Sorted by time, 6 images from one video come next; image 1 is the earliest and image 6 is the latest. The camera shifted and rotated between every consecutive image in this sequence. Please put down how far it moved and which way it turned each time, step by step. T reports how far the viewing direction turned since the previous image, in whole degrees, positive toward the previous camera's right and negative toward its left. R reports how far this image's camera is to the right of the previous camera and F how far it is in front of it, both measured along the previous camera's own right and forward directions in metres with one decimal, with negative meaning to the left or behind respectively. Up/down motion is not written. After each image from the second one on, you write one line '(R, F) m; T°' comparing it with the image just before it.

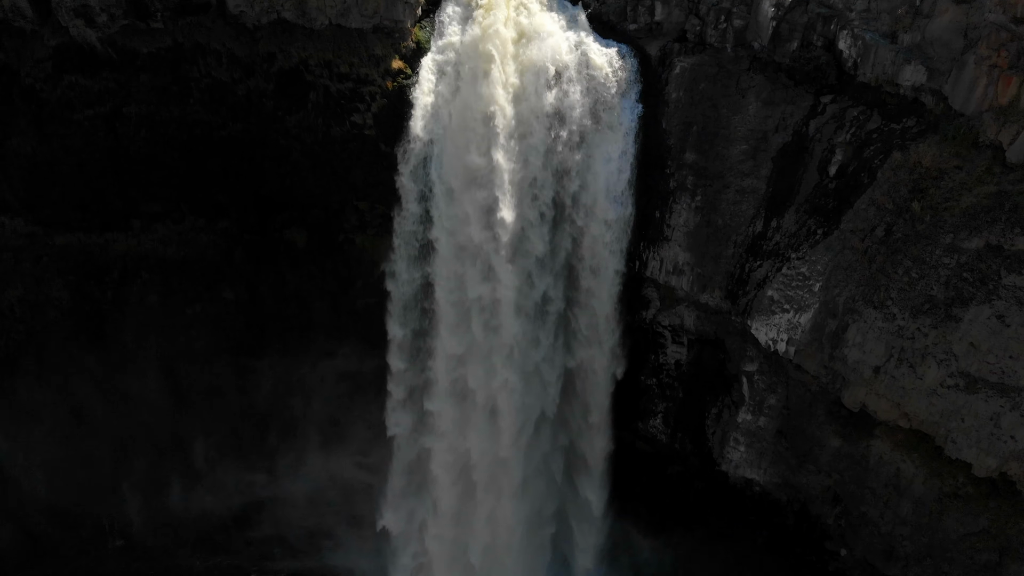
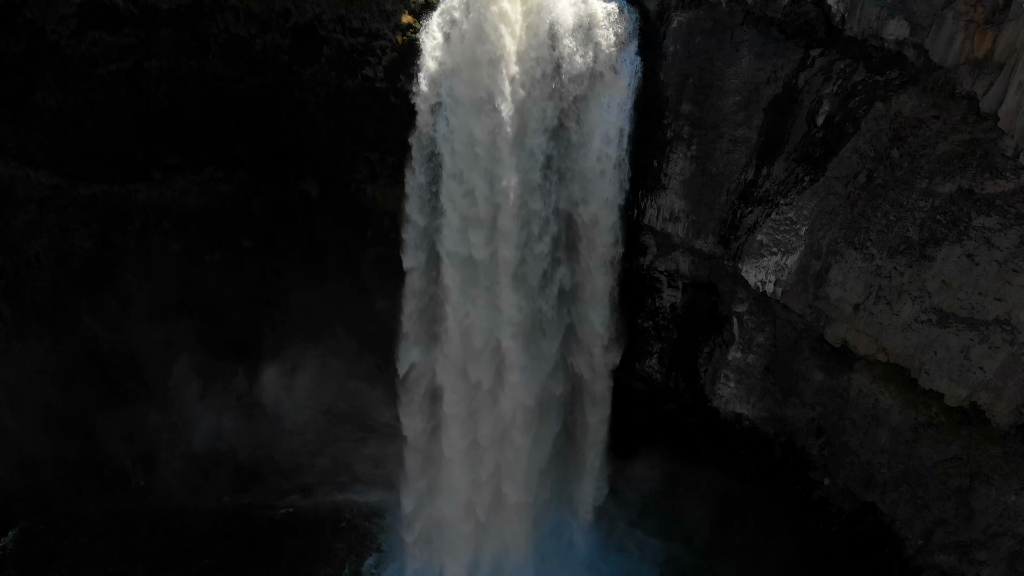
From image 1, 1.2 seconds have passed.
(-0.2, -0.9) m; 0°
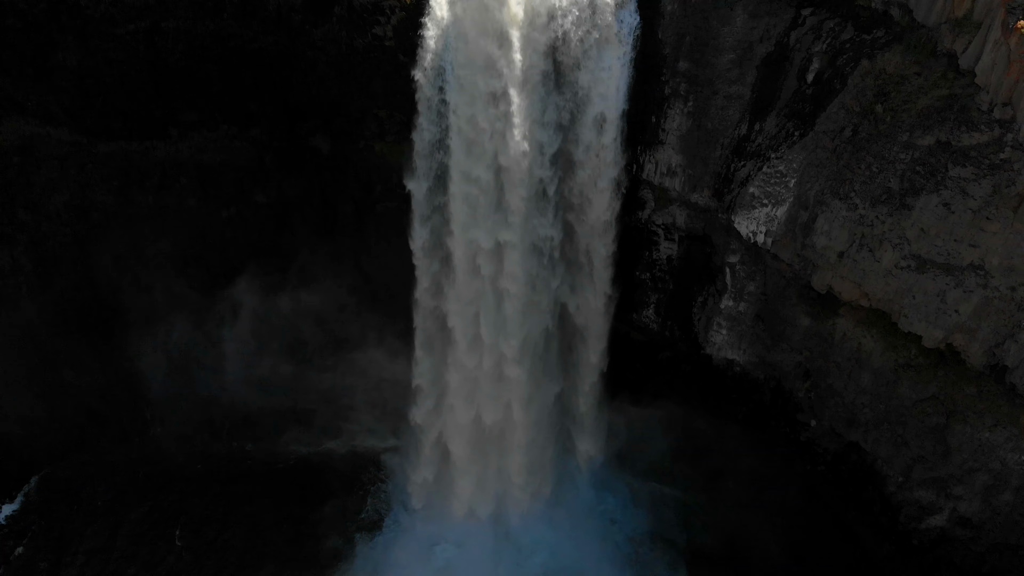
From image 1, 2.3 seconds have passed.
(-0.1, -0.8) m; 0°
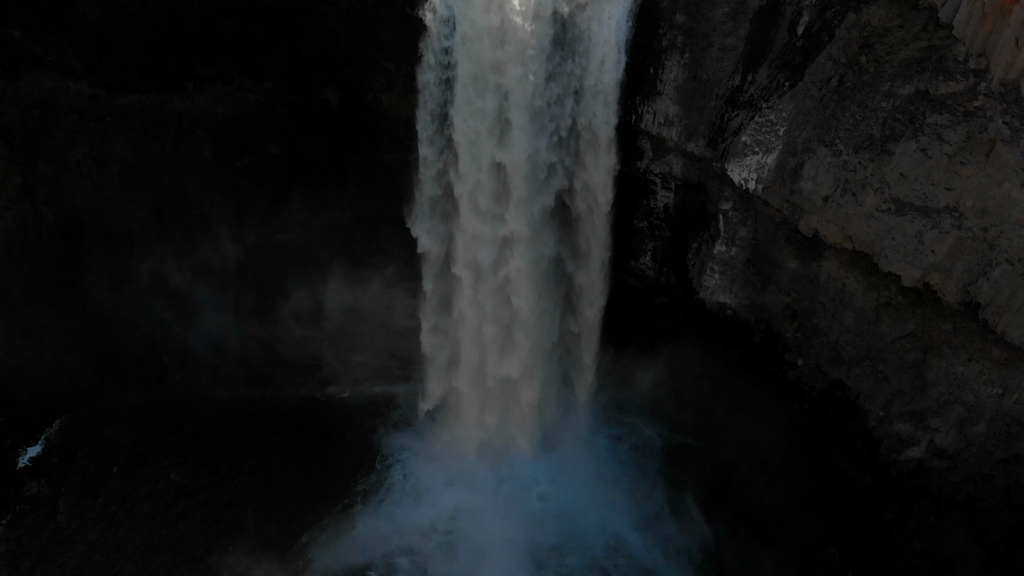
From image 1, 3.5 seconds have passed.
(-0.2, -0.9) m; 0°
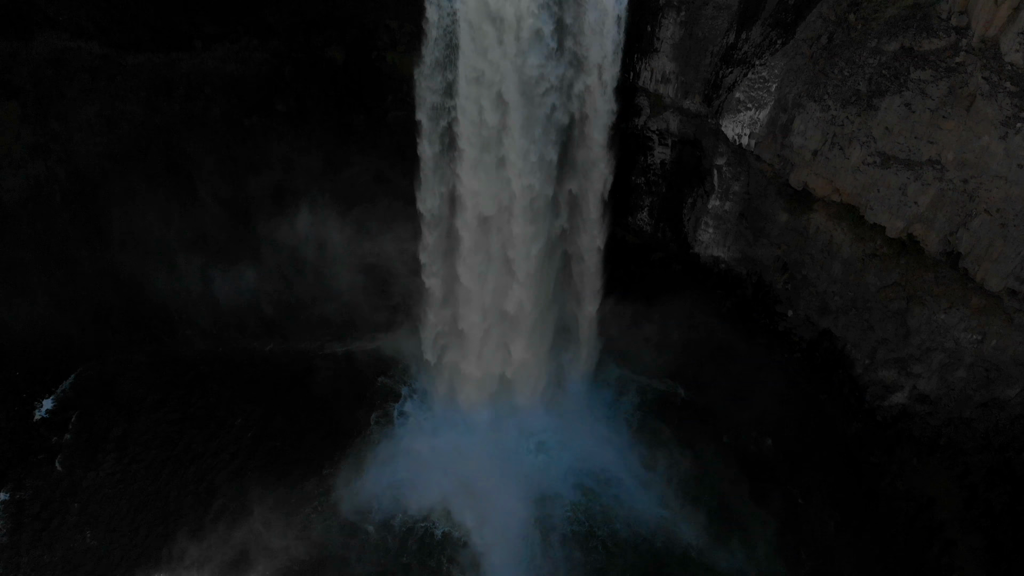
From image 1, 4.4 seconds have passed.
(-0.1, -0.7) m; 0°
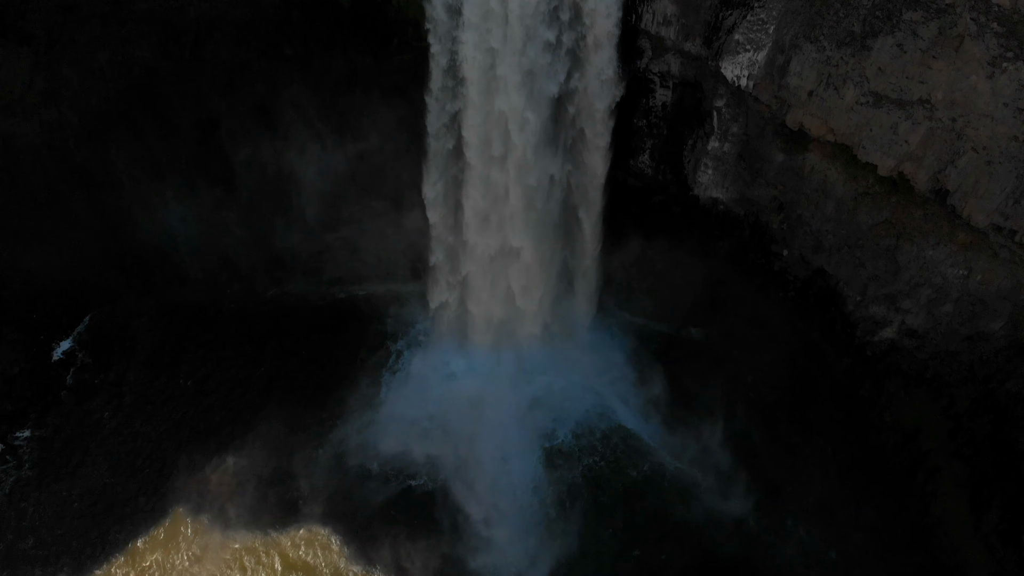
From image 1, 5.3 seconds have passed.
(-0.1, -0.8) m; 0°
